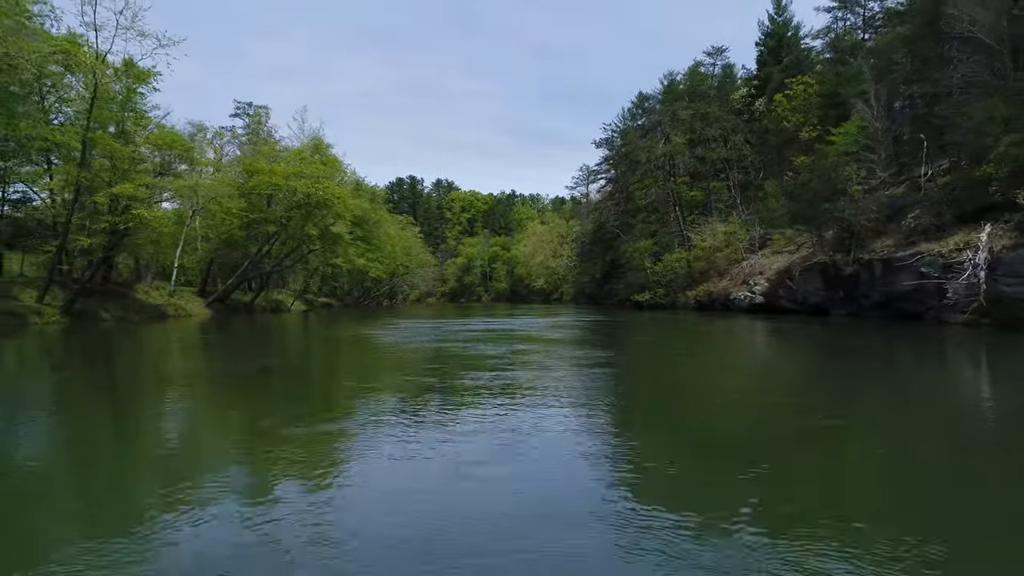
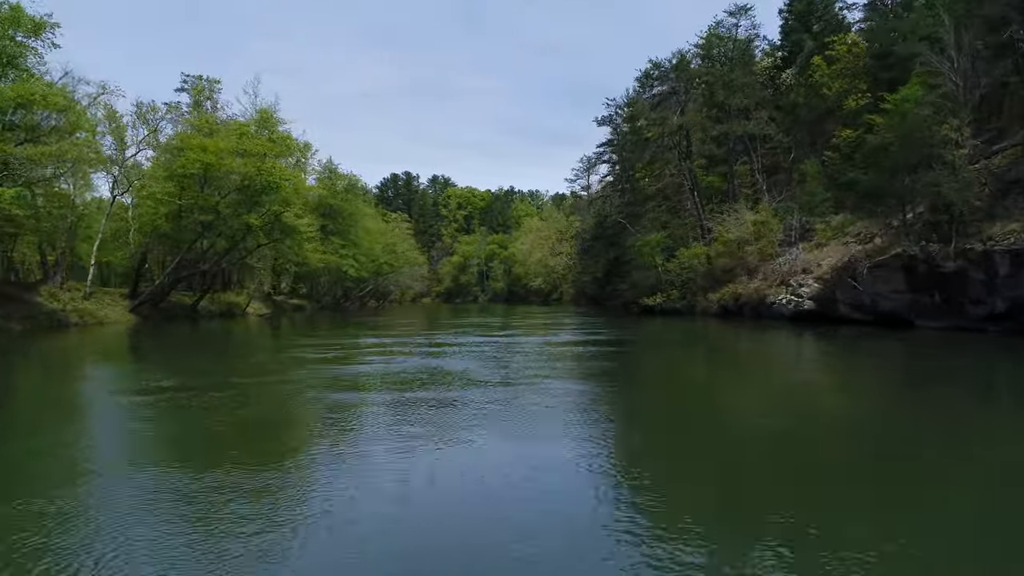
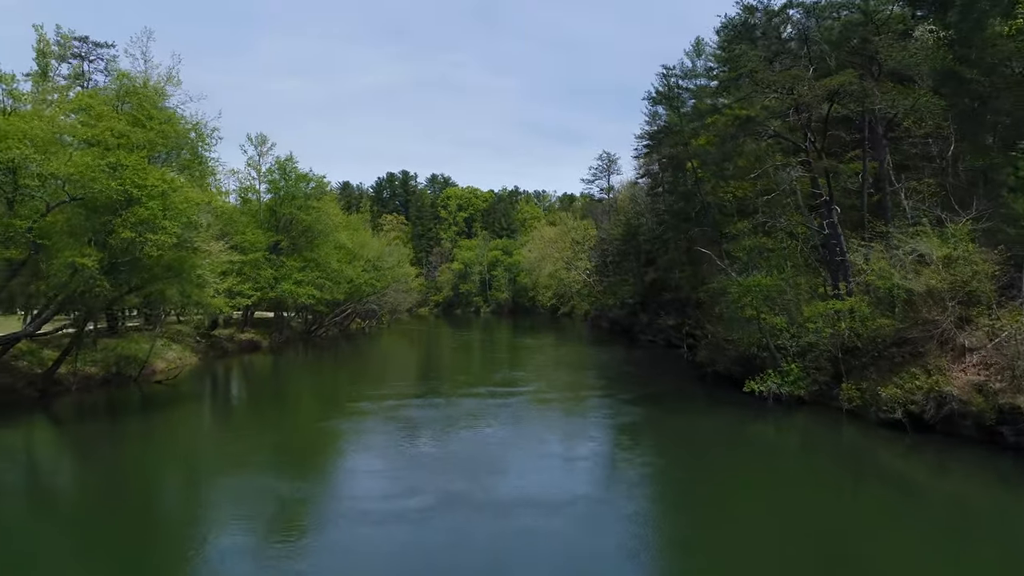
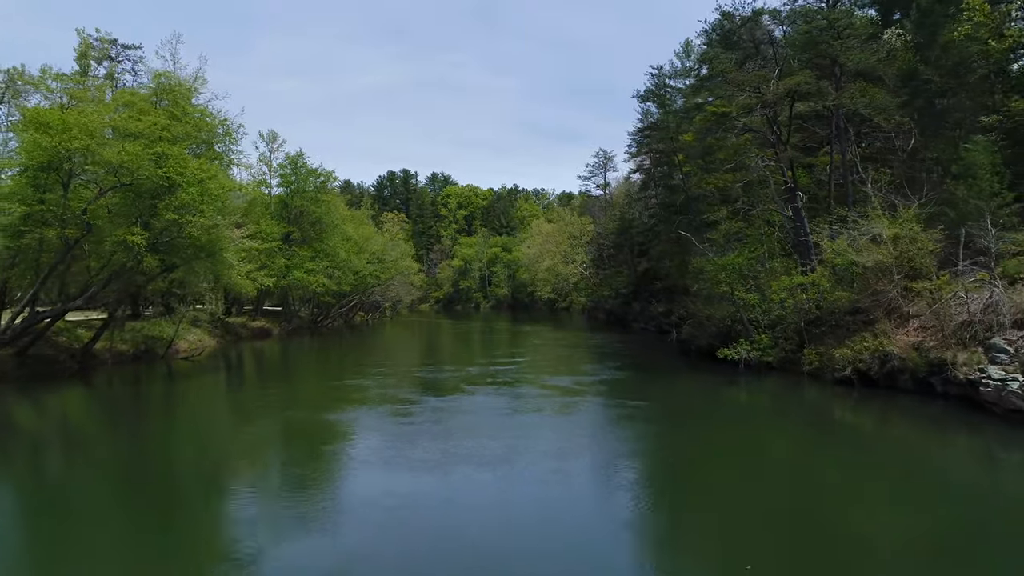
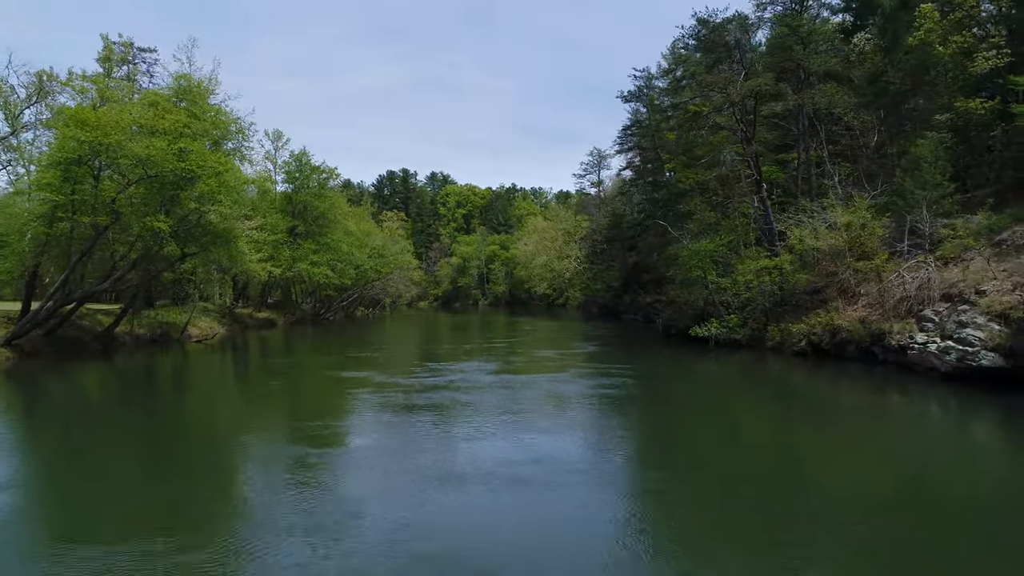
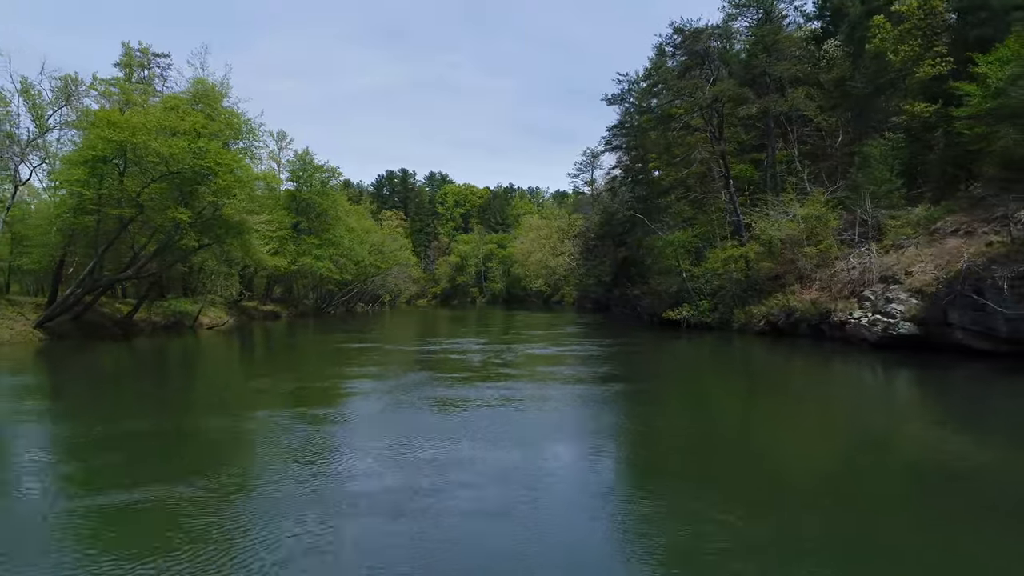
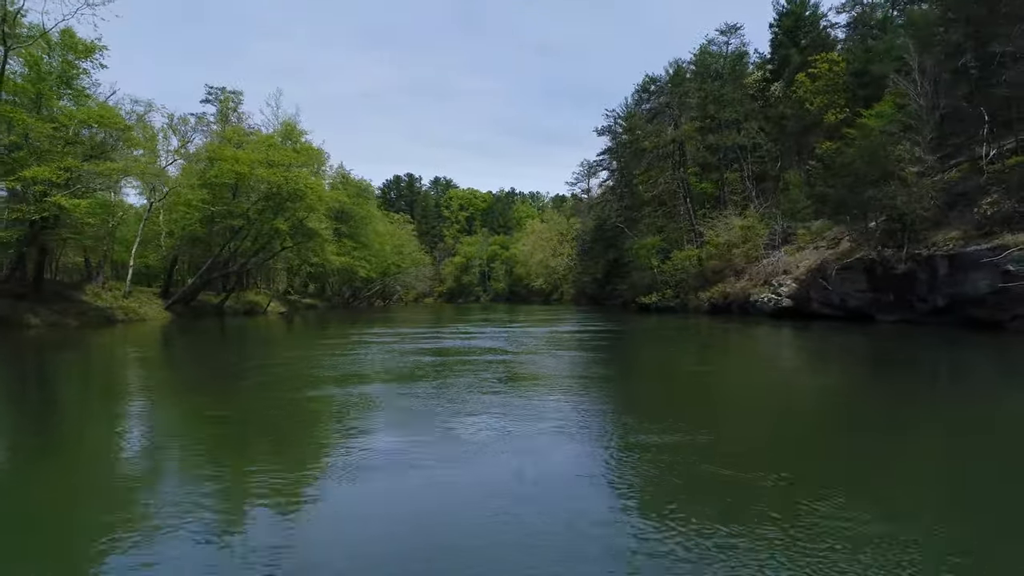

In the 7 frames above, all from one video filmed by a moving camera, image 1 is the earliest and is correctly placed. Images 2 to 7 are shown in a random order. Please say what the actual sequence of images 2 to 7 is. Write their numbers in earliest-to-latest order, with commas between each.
7, 2, 6, 5, 4, 3
